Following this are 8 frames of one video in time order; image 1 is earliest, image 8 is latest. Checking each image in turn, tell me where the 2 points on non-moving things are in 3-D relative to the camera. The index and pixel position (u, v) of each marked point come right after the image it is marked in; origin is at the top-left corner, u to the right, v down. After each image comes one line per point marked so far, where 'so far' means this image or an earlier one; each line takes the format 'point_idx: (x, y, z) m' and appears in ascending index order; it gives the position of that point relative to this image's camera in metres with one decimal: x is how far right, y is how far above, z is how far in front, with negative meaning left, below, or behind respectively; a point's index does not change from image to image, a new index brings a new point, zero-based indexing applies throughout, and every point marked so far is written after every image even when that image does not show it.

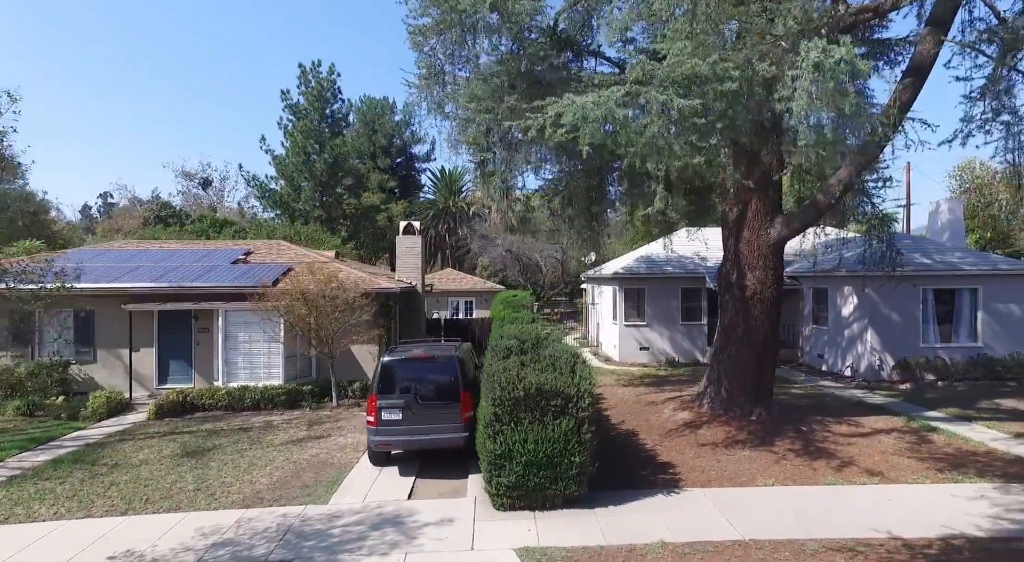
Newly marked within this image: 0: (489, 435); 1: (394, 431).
0: (-0.2, -1.8, +6.5) m
1: (-1.6, -2.1, +7.9) m
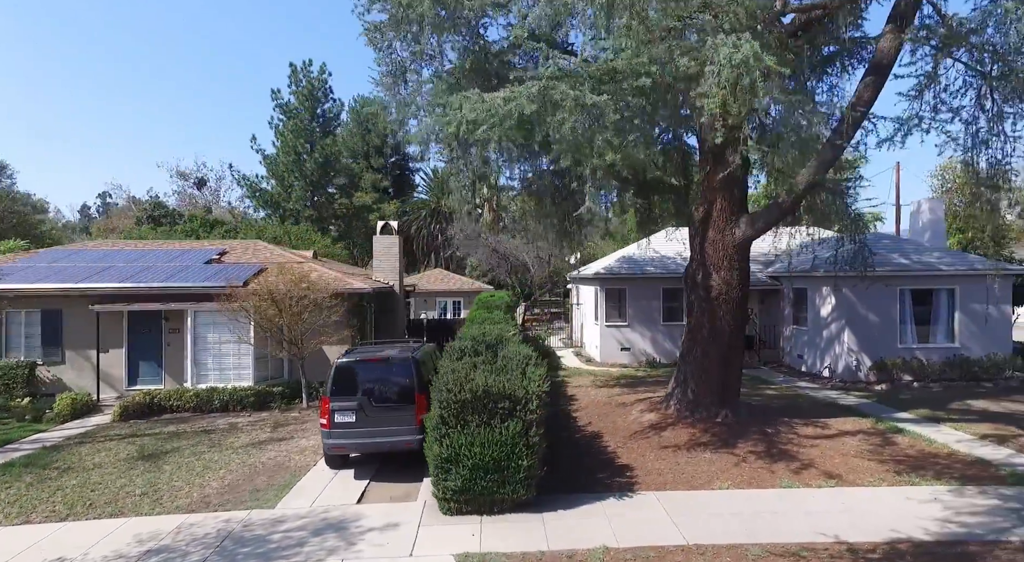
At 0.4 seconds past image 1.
0: (-0.9, -1.8, +6.4) m
1: (-2.3, -2.1, +7.7) m
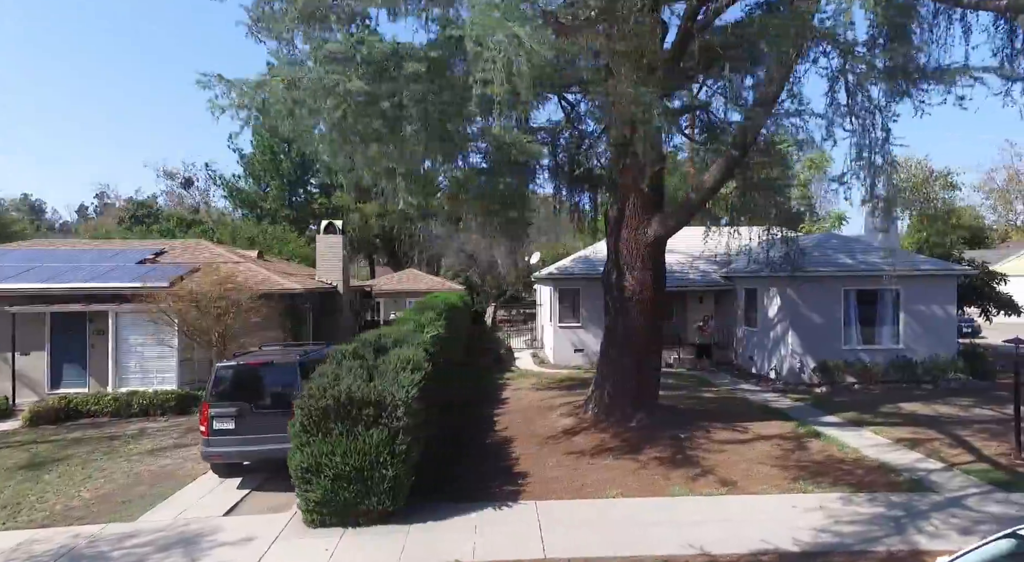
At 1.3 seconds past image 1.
0: (-2.3, -1.8, +6.1) m
1: (-3.7, -2.1, +7.4) m
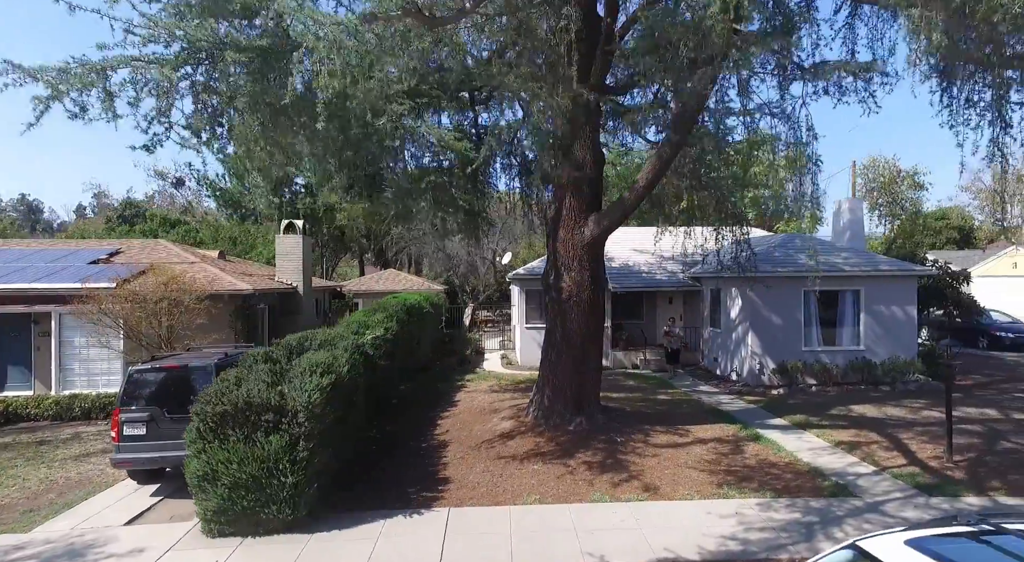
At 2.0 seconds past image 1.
0: (-3.3, -1.8, +5.9) m
1: (-4.8, -2.1, +7.2) m
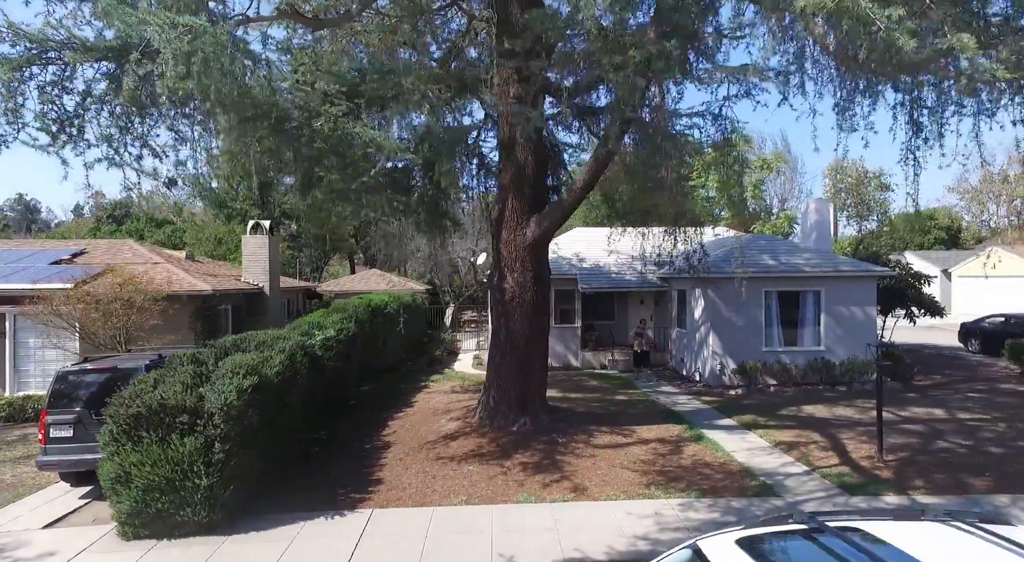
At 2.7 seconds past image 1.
0: (-4.2, -1.8, +5.9) m
1: (-5.7, -2.1, +7.2) m
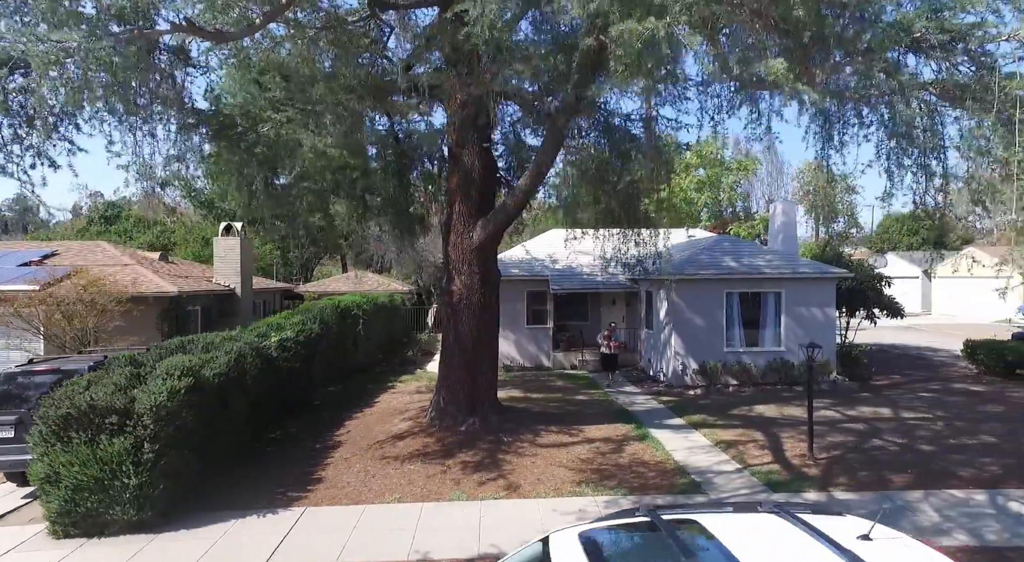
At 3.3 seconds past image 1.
0: (-5.1, -1.9, +6.0) m
1: (-6.5, -2.2, +7.3) m
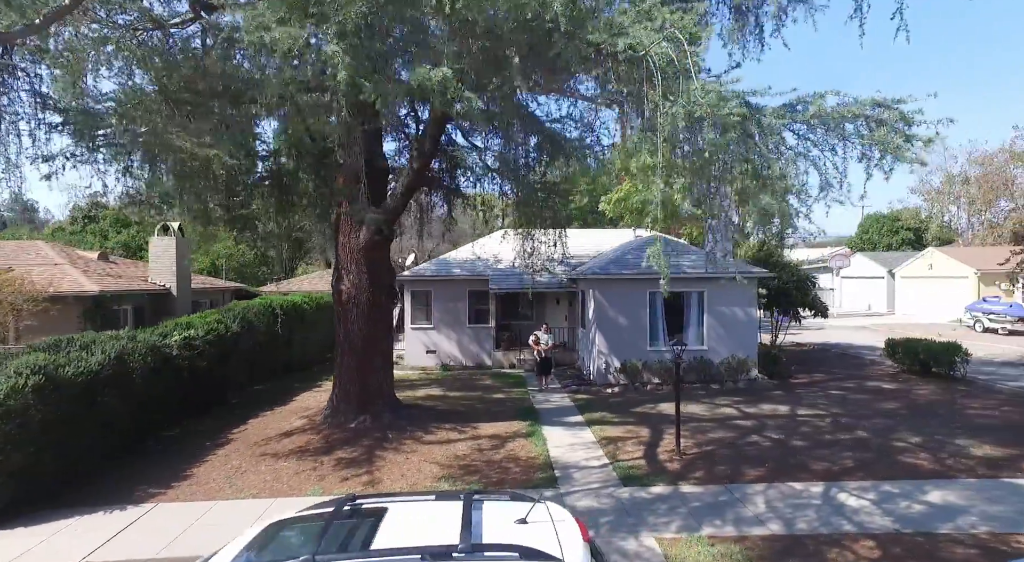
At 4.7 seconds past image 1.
0: (-6.9, -1.9, +6.1) m
1: (-8.4, -2.2, +7.3) m
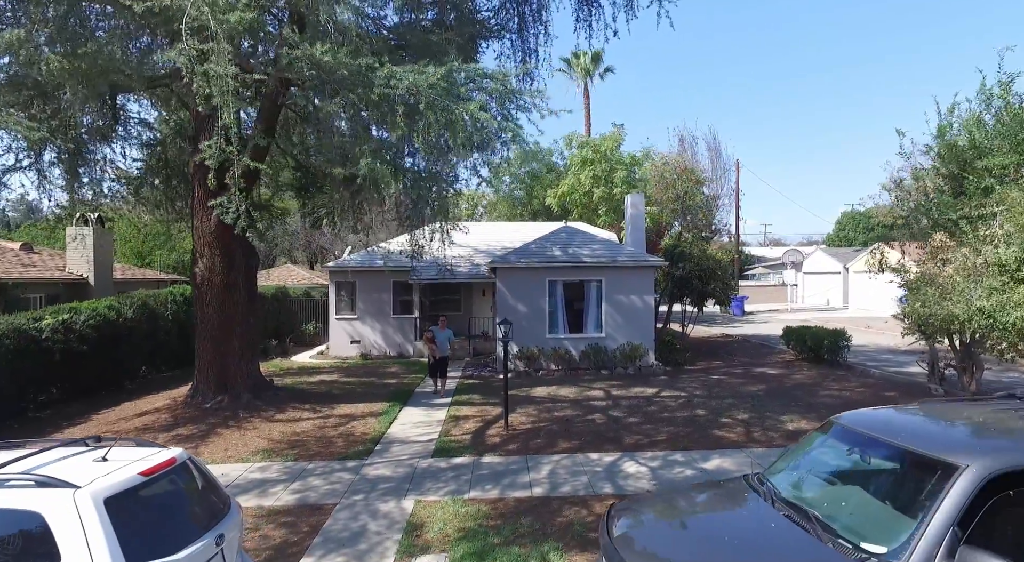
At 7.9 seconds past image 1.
0: (-9.4, -1.6, +6.2) m
1: (-10.9, -1.9, +7.4) m
